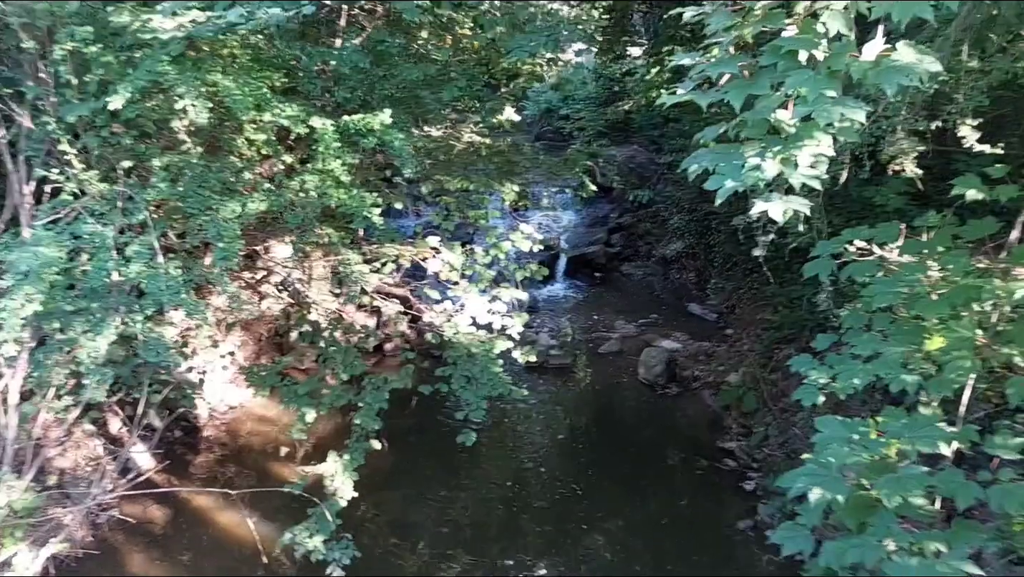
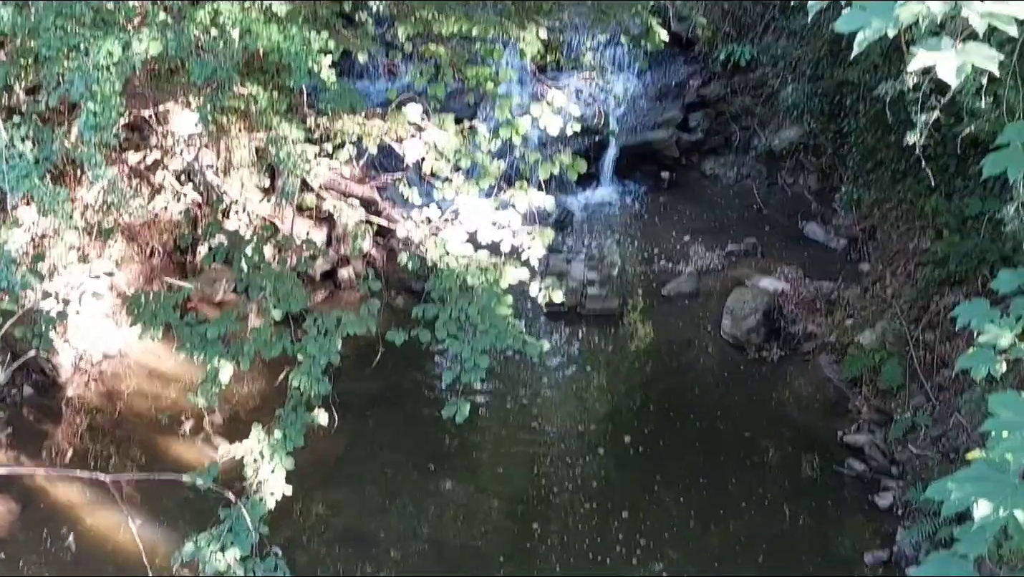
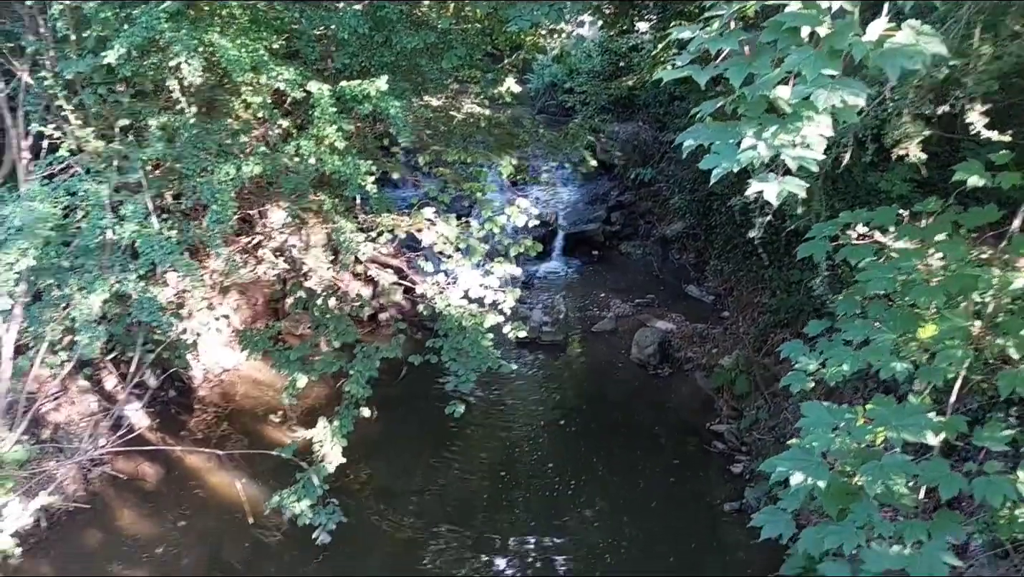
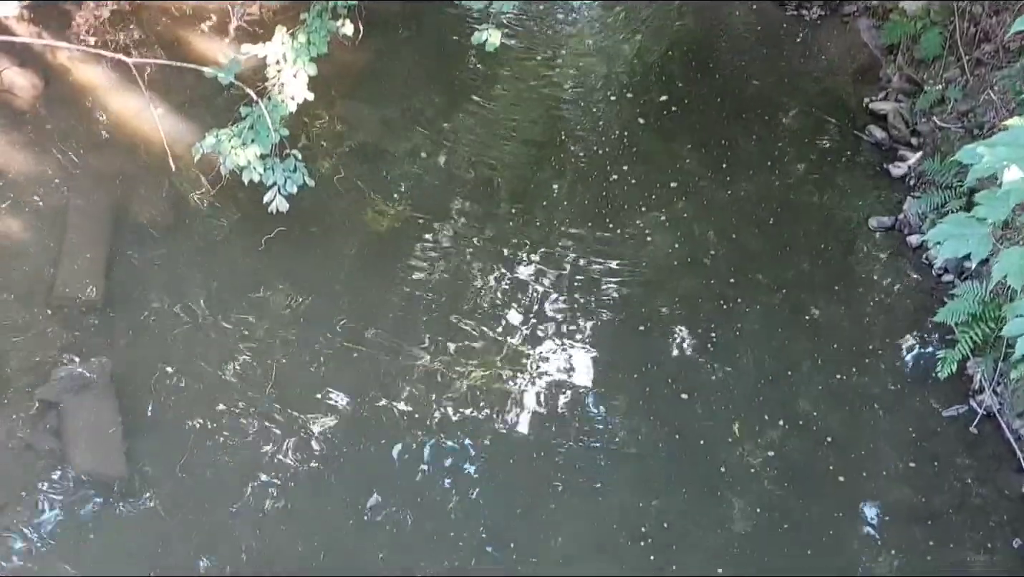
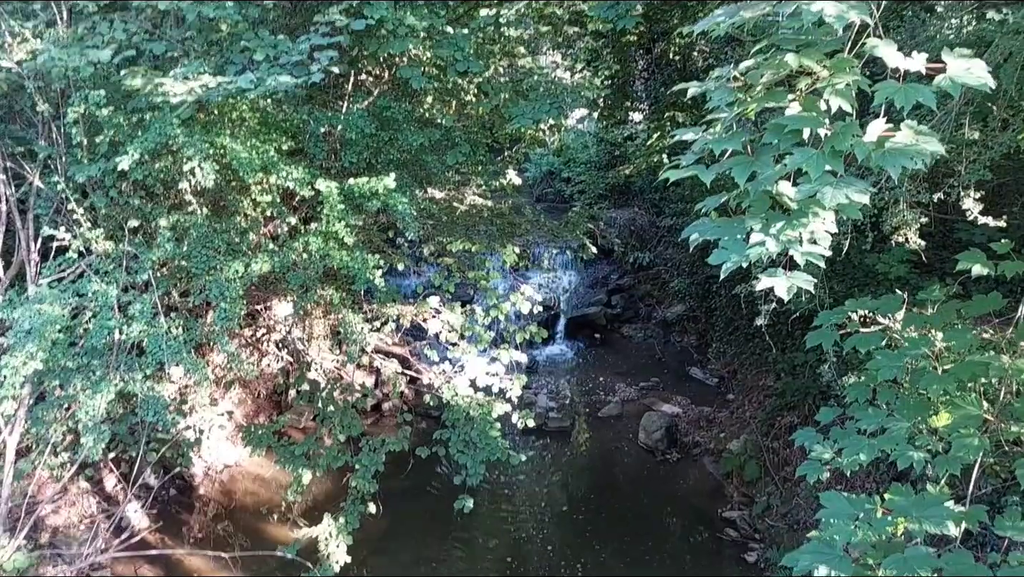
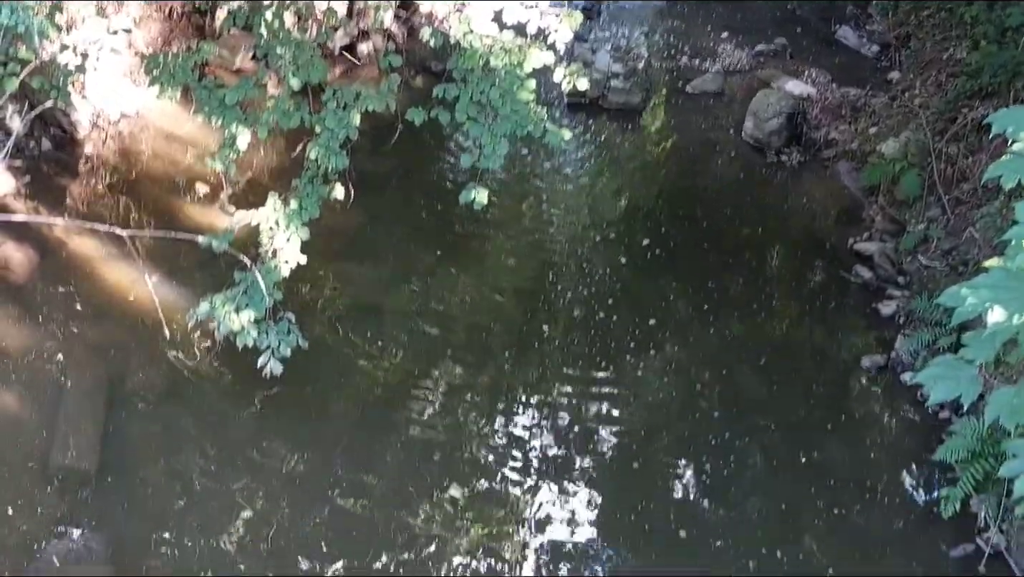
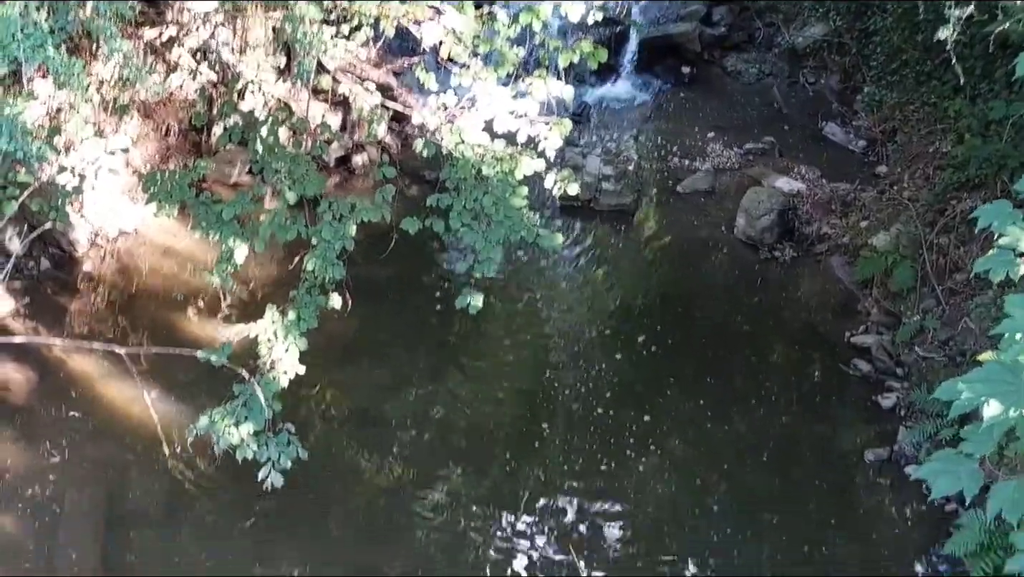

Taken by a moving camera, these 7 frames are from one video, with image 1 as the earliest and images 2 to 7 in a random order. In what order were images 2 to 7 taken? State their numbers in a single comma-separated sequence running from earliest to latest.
5, 3, 2, 7, 6, 4
